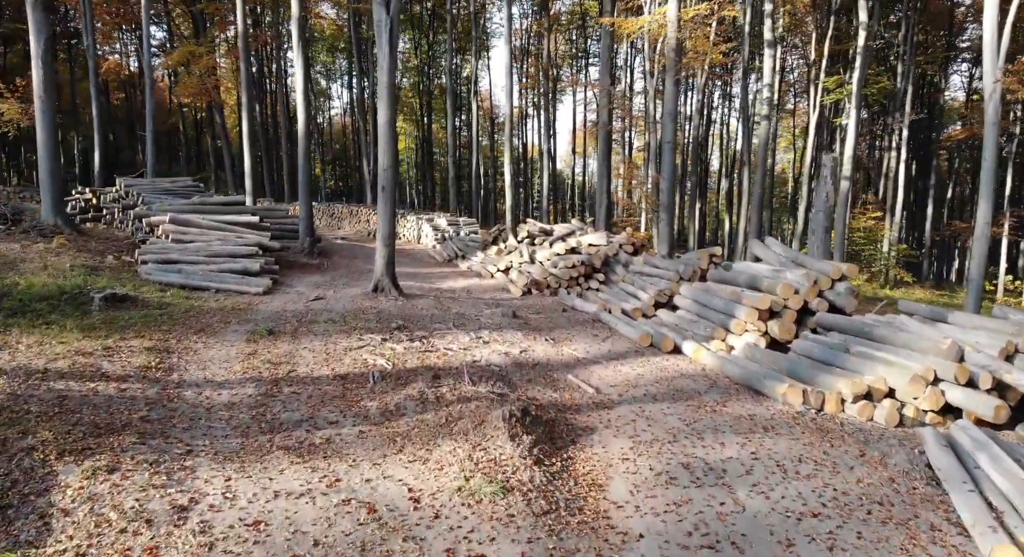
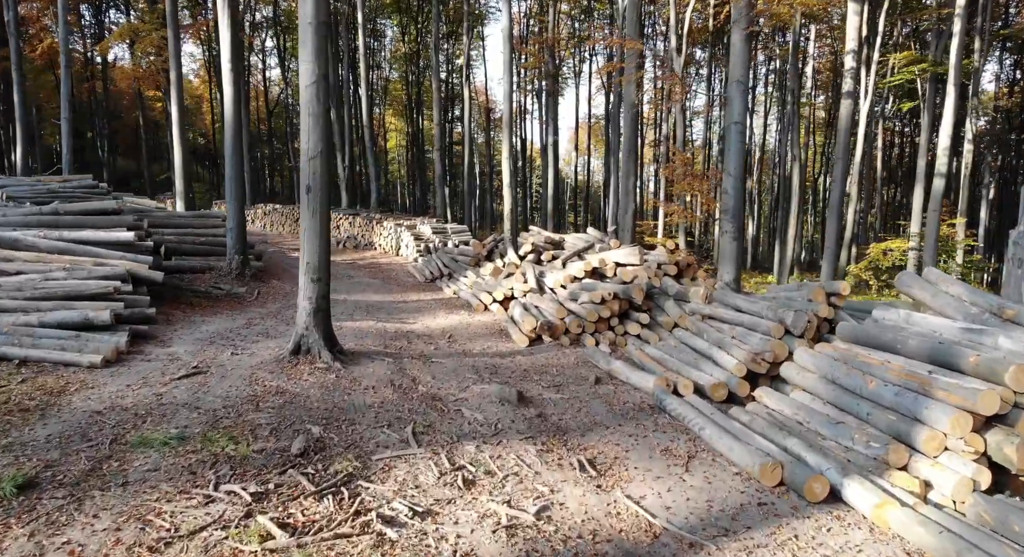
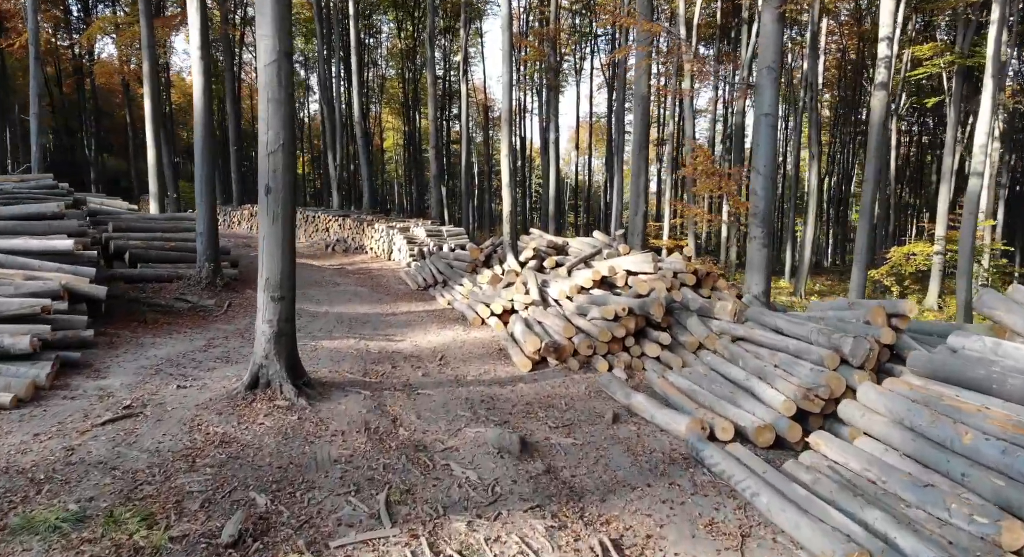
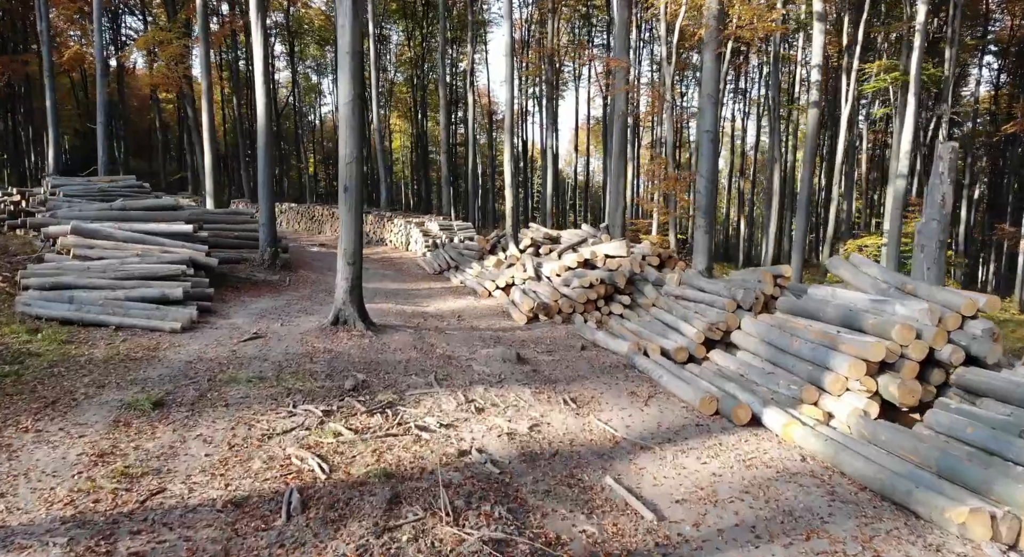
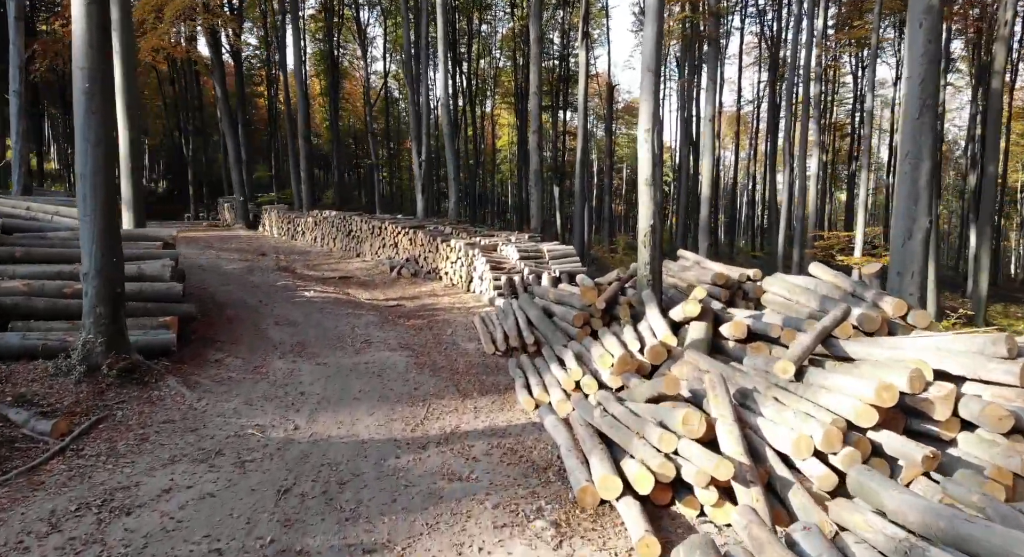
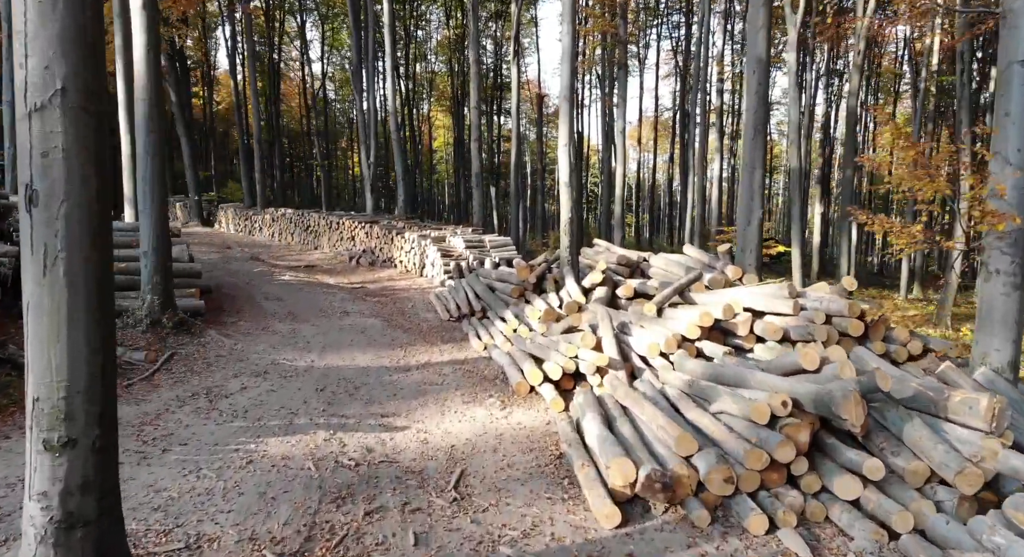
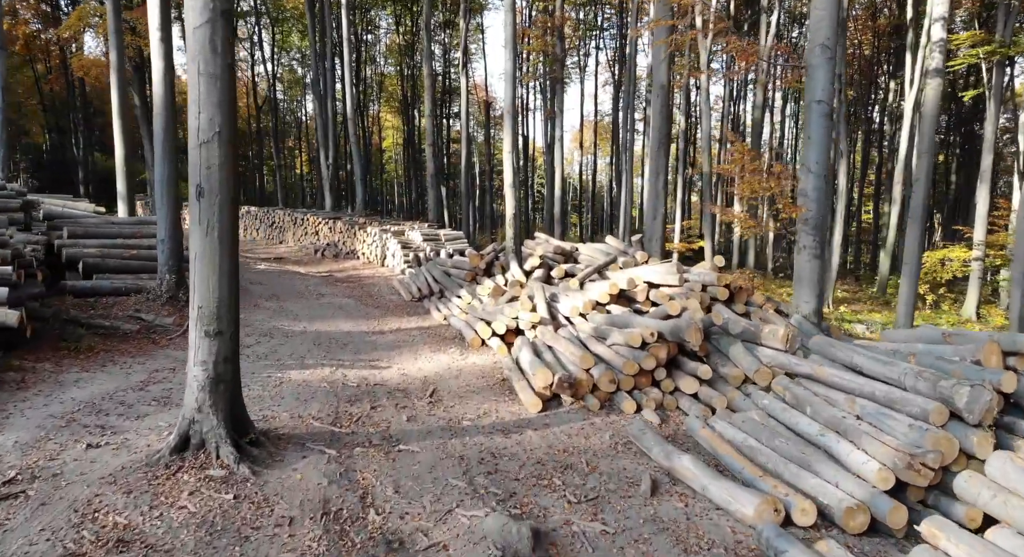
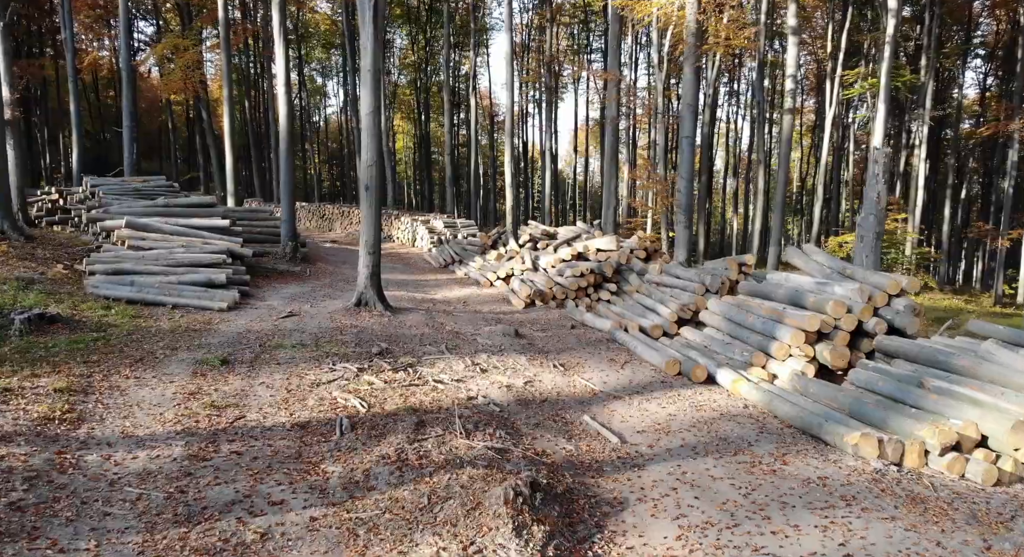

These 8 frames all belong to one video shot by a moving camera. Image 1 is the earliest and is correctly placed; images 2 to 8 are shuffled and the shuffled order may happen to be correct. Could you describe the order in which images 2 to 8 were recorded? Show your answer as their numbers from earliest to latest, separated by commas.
8, 4, 2, 3, 7, 6, 5
